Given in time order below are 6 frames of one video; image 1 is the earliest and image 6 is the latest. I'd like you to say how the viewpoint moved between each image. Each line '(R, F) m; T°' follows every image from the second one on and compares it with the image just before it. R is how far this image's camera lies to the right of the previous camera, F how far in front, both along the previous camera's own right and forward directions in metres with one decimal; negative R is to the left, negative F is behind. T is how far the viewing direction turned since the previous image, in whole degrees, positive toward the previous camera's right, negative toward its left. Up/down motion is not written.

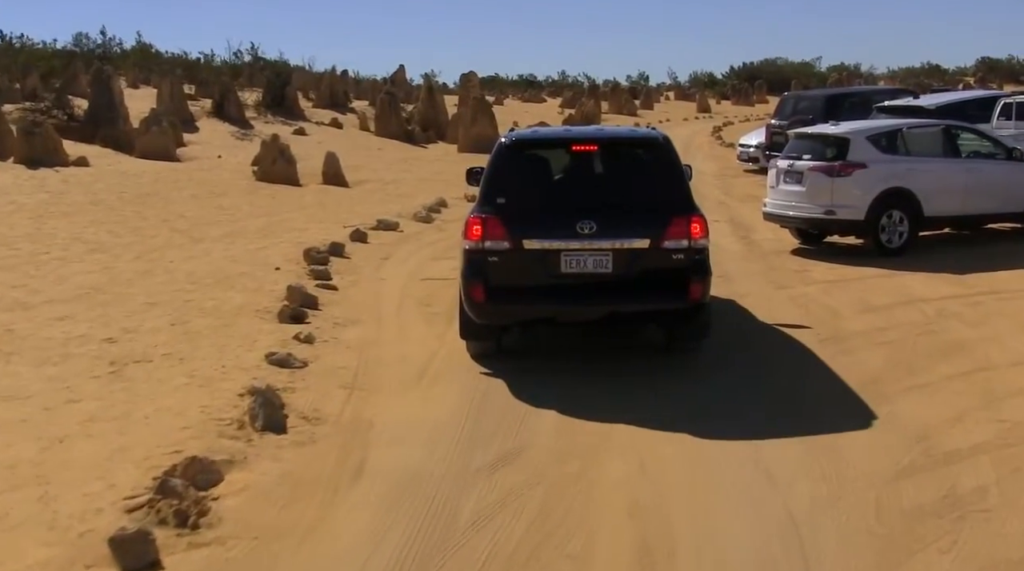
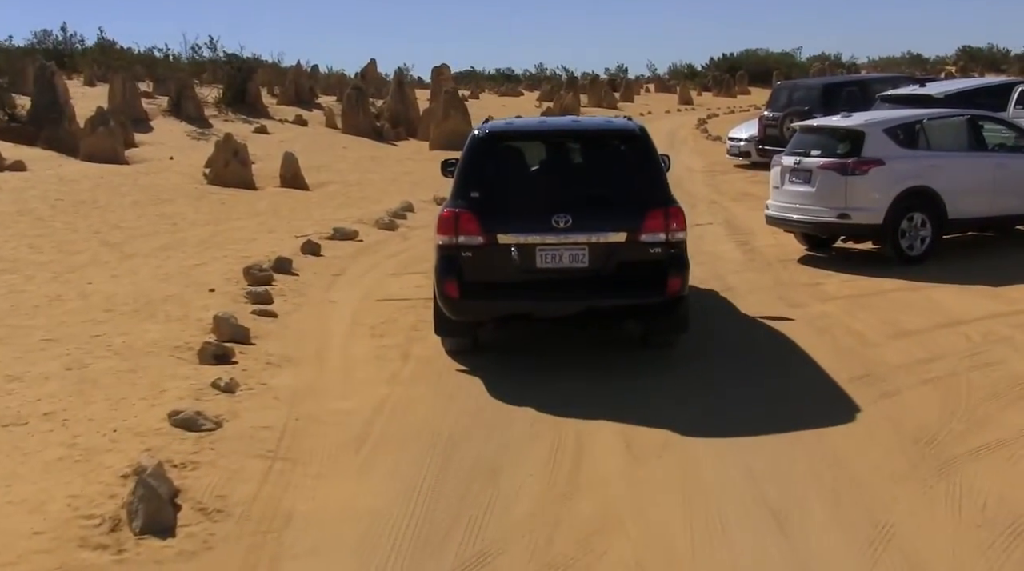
(+0.1, +1.7) m; +1°
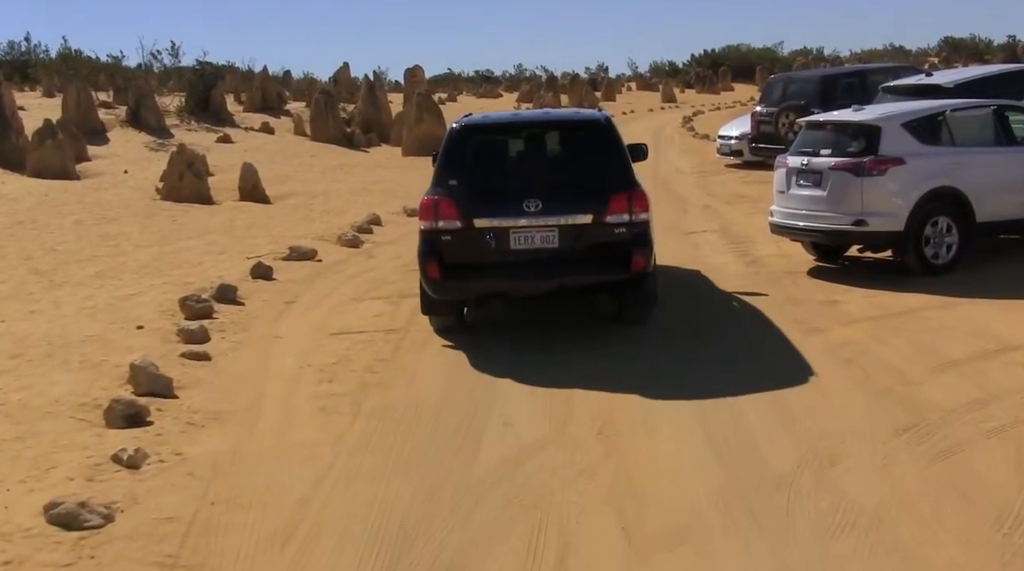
(+0.1, +1.4) m; +1°
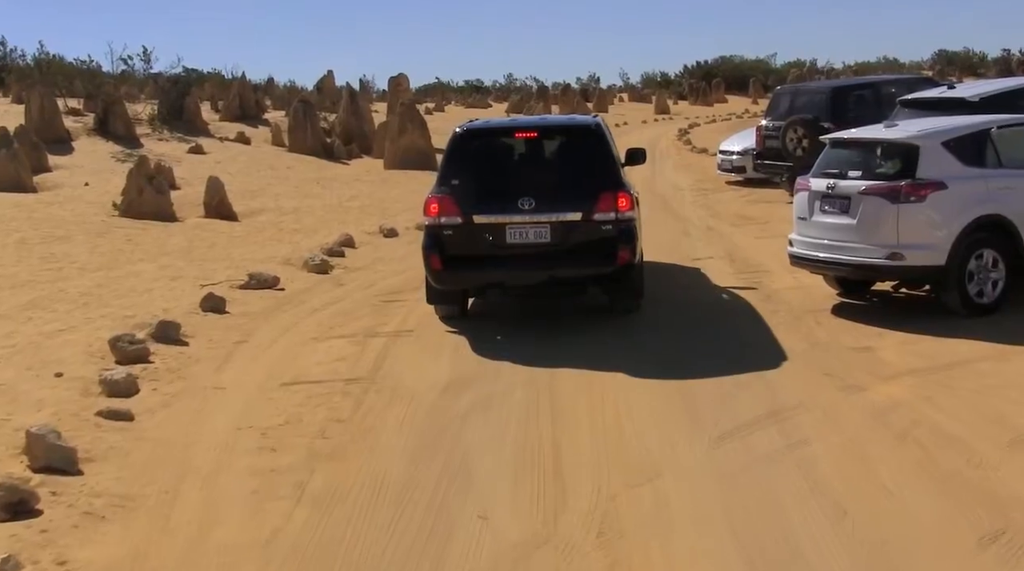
(0.0, +1.4) m; +1°
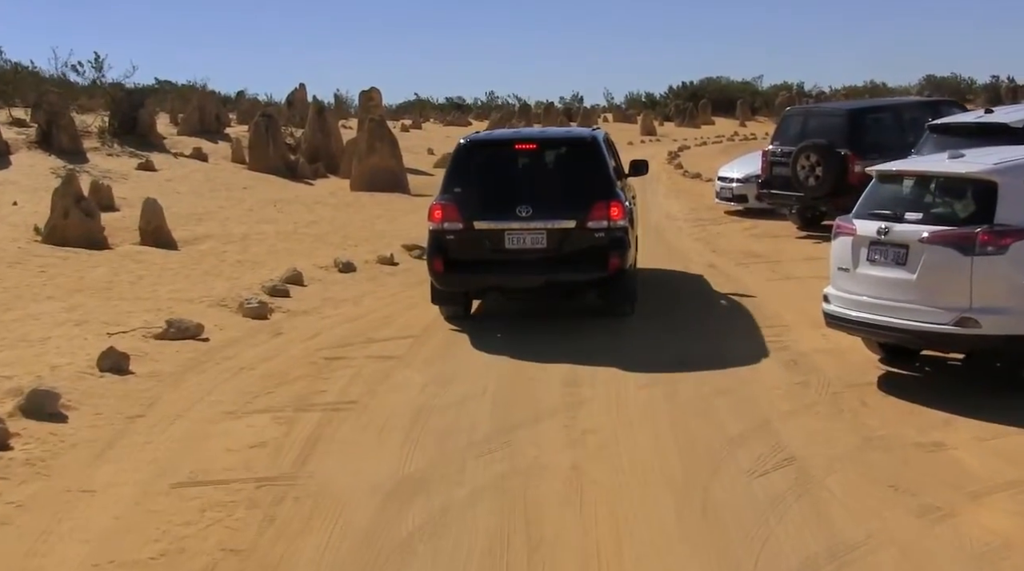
(+0.1, +1.9) m; +1°
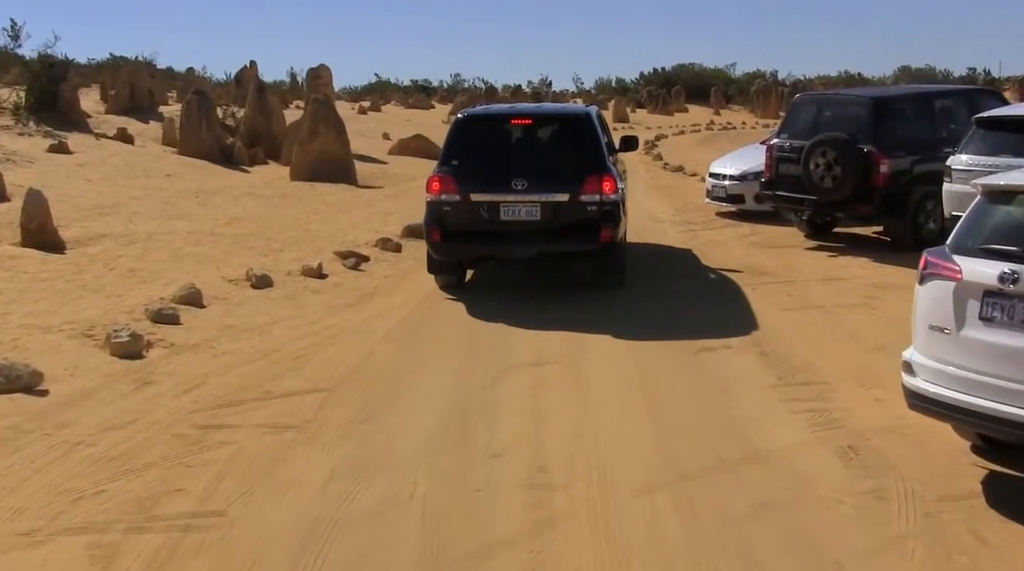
(+0.1, +2.5) m; +2°
